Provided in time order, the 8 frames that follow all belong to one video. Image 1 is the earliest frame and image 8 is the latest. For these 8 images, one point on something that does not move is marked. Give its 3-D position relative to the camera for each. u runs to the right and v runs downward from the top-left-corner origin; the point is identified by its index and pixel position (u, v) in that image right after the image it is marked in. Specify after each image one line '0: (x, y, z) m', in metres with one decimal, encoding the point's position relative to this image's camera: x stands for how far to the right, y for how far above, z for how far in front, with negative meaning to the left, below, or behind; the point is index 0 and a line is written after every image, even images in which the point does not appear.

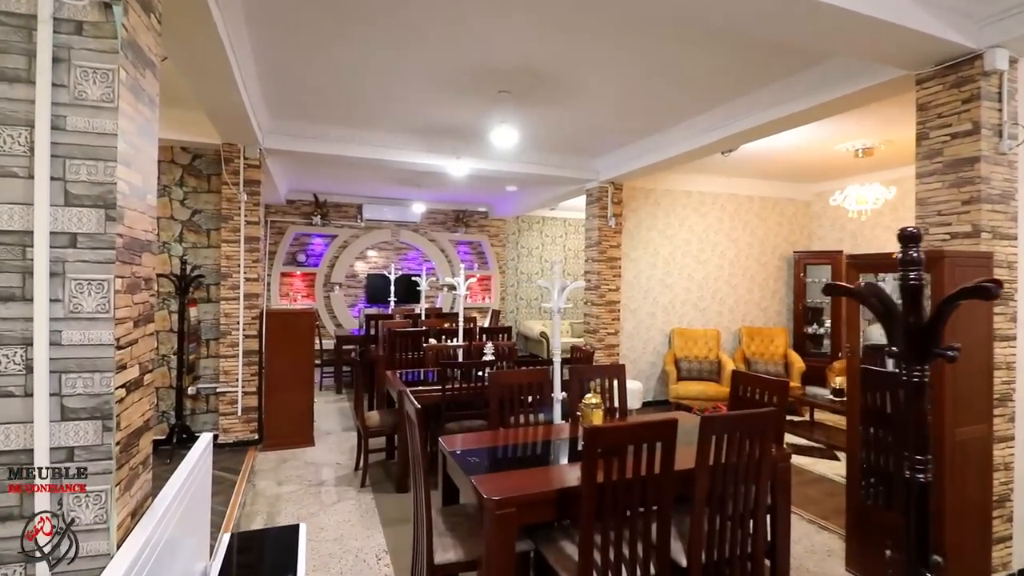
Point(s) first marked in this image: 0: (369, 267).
0: (-2.3, +0.3, +8.6) m
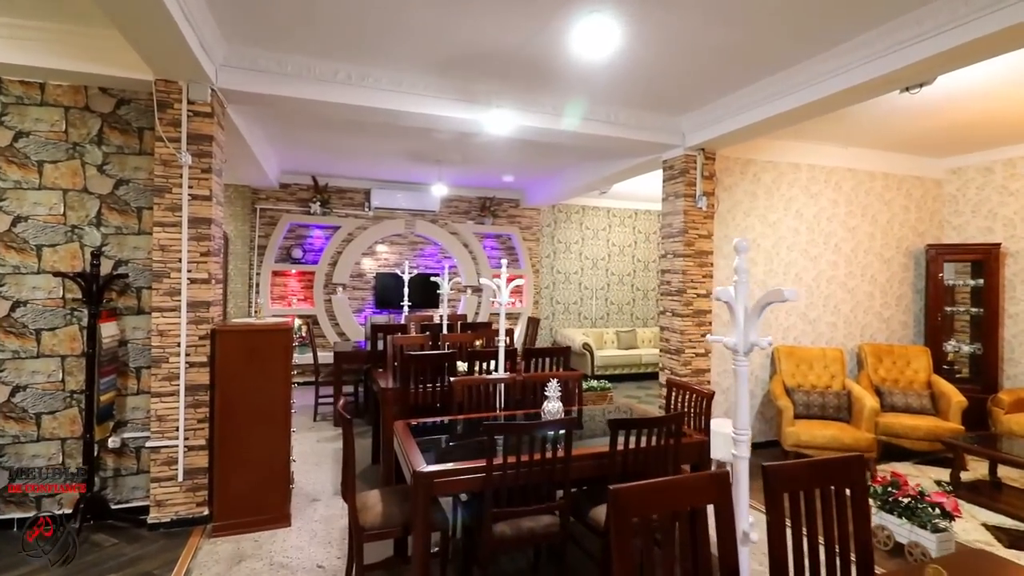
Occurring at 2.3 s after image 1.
0: (-1.8, +0.3, +7.1) m
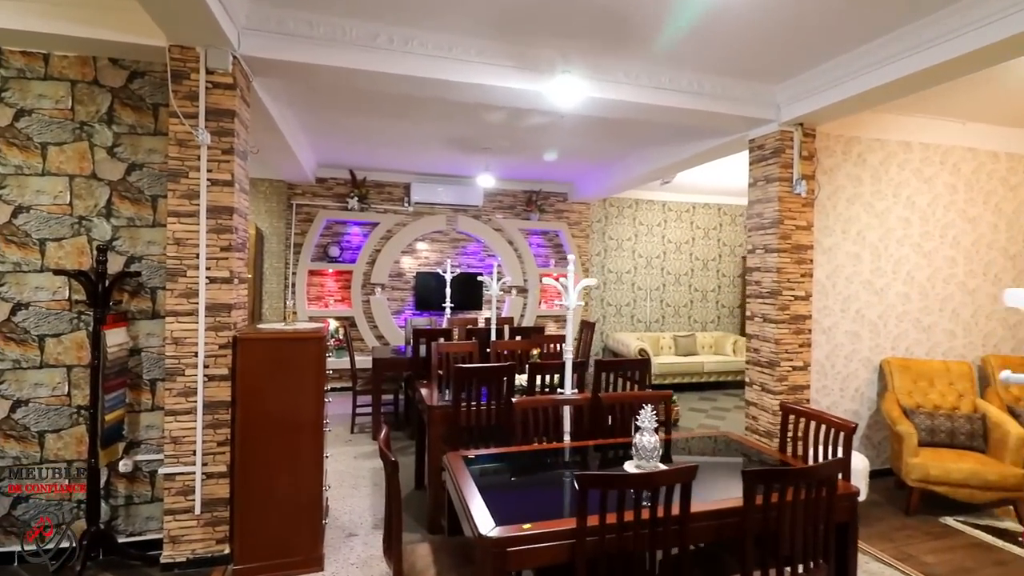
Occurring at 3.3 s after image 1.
0: (-1.2, +0.3, +6.7) m
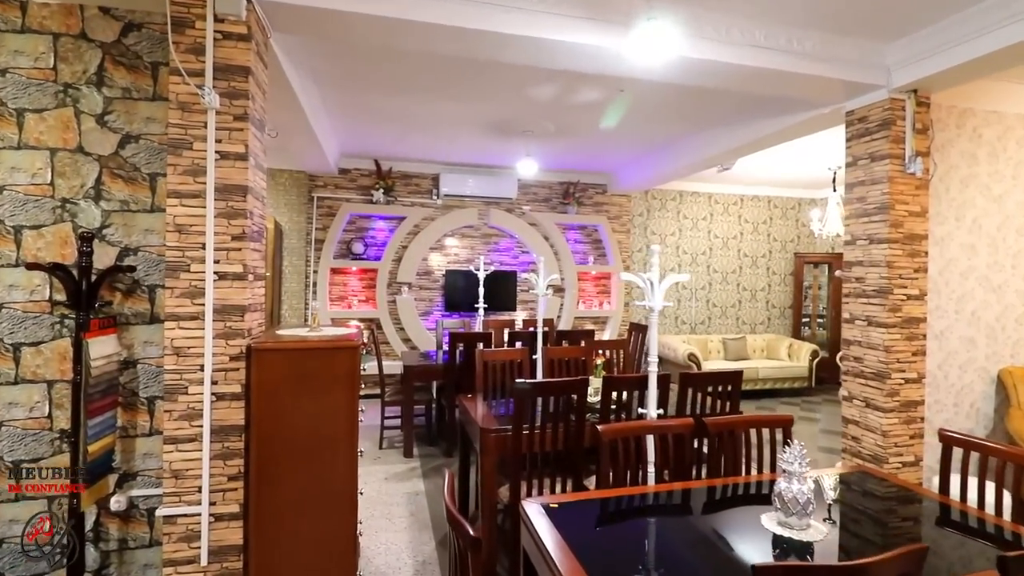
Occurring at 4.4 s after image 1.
0: (-0.7, +0.3, +6.2) m
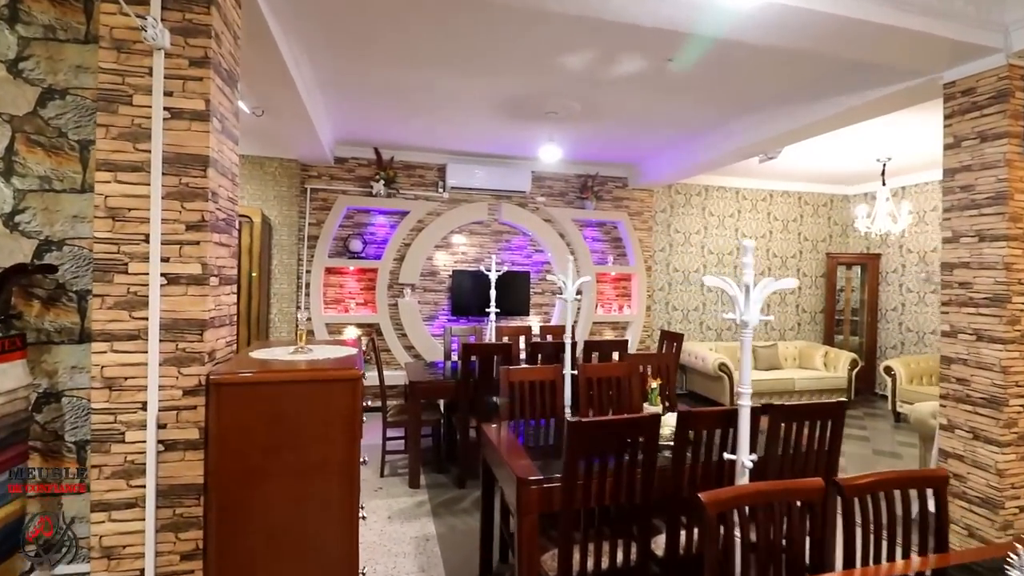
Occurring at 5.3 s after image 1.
0: (-0.6, +0.3, +5.6) m
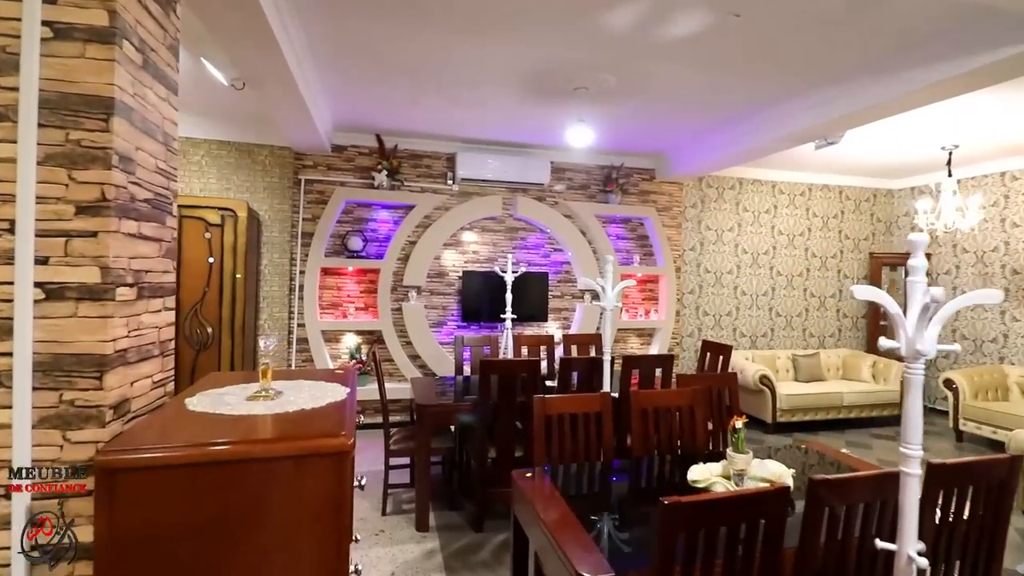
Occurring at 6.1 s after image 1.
0: (-0.4, +0.3, +5.1) m
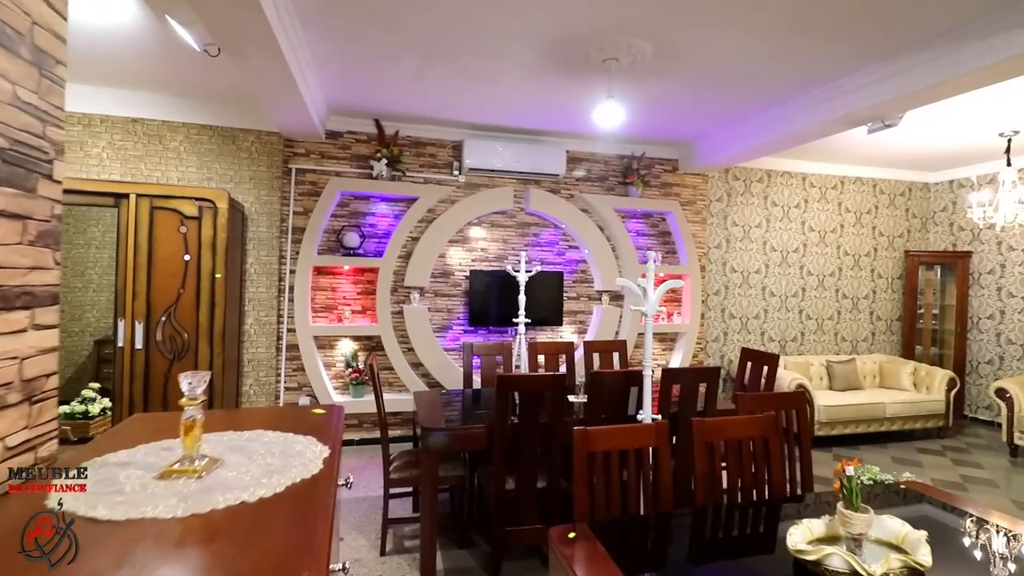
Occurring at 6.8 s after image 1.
0: (-0.3, +0.2, +4.6) m
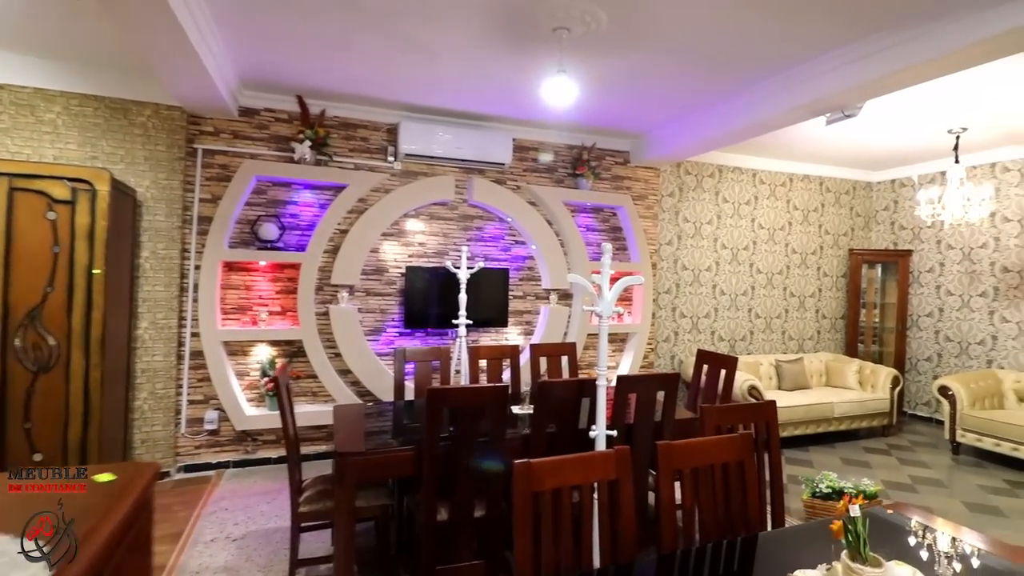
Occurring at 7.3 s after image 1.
0: (-0.8, +0.3, +4.2) m
